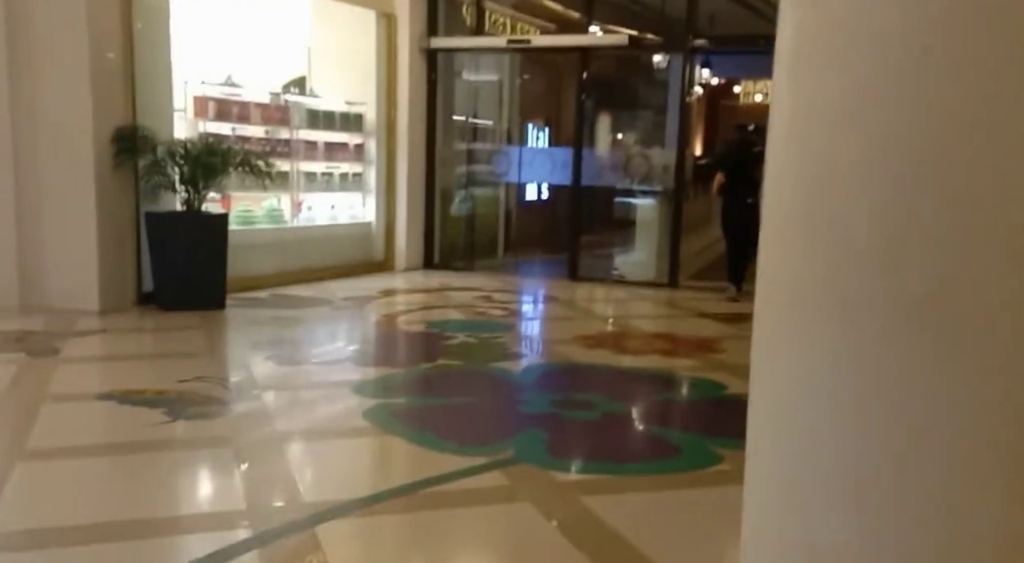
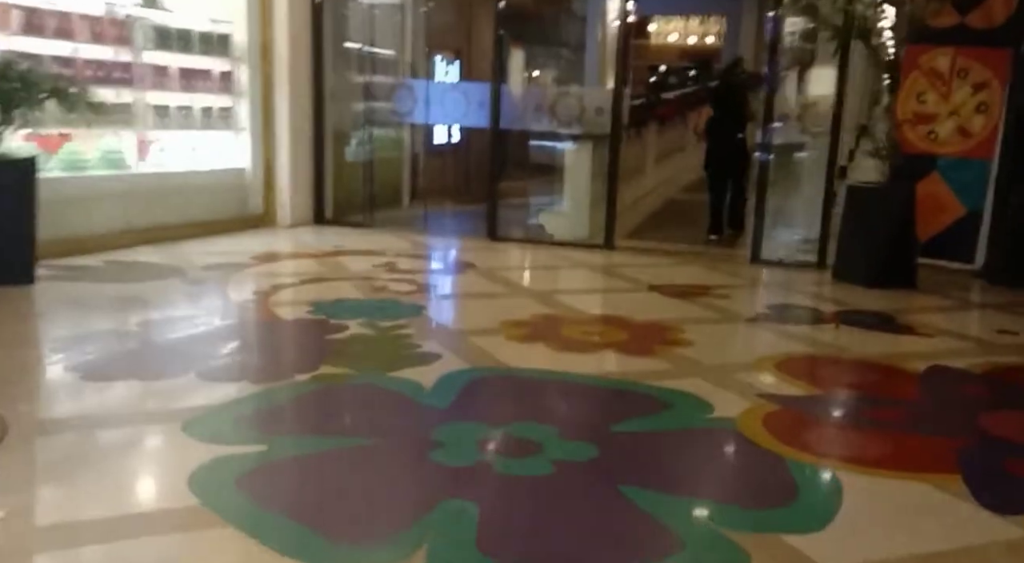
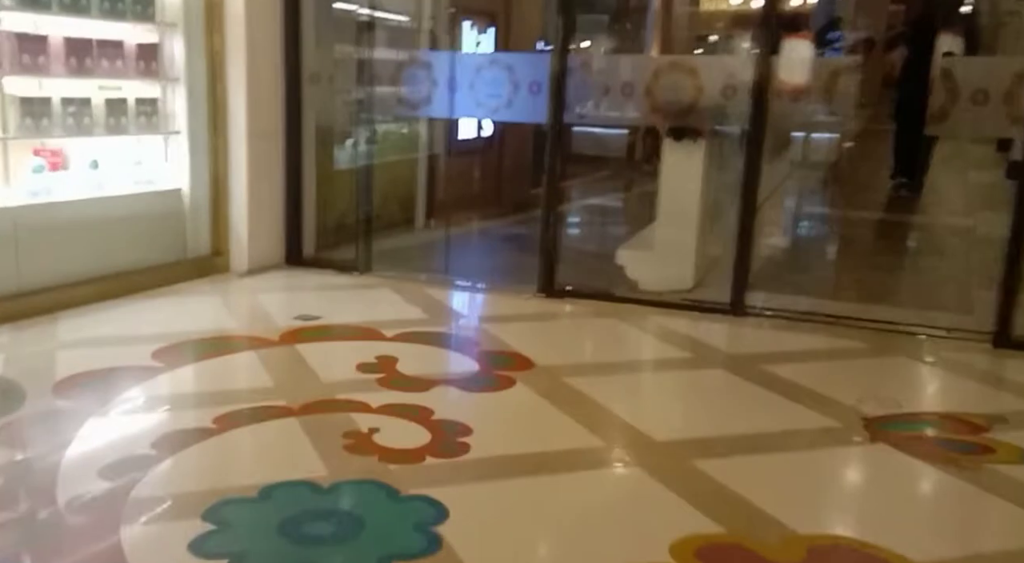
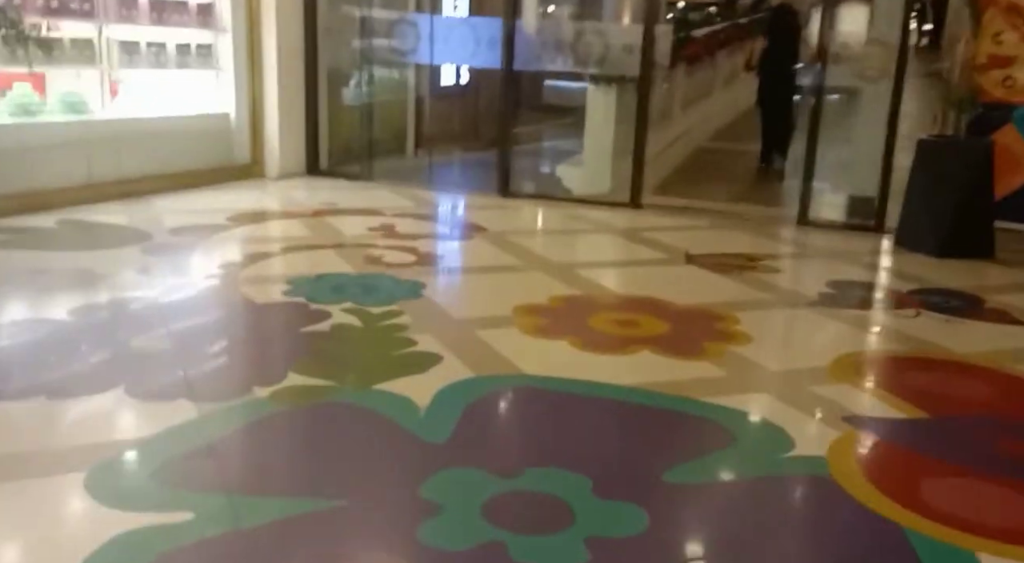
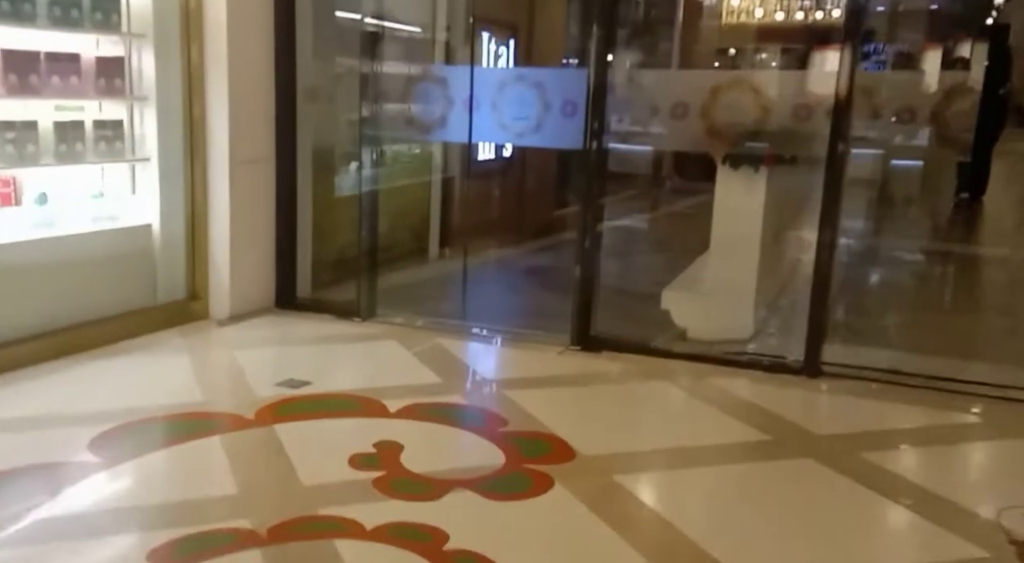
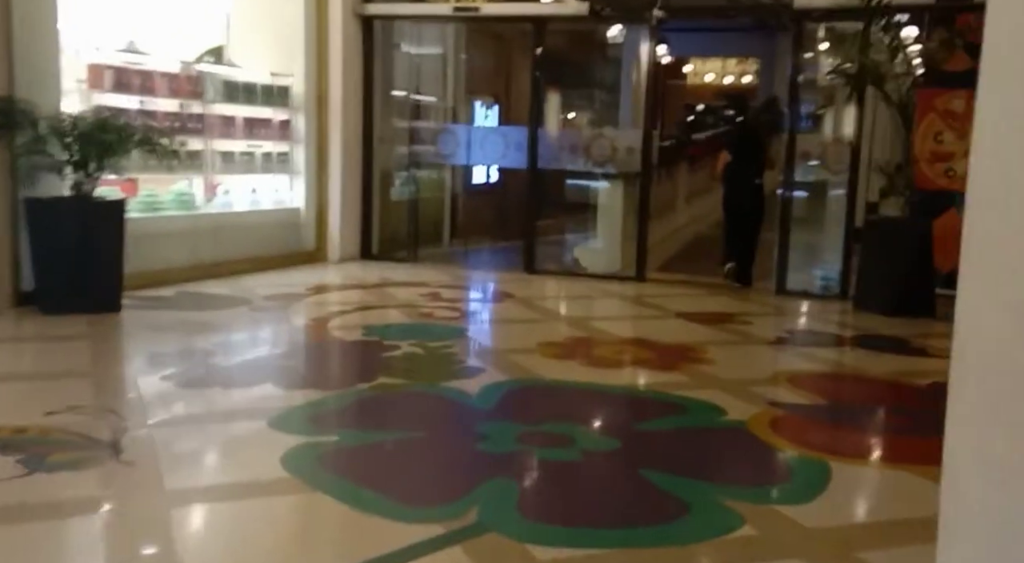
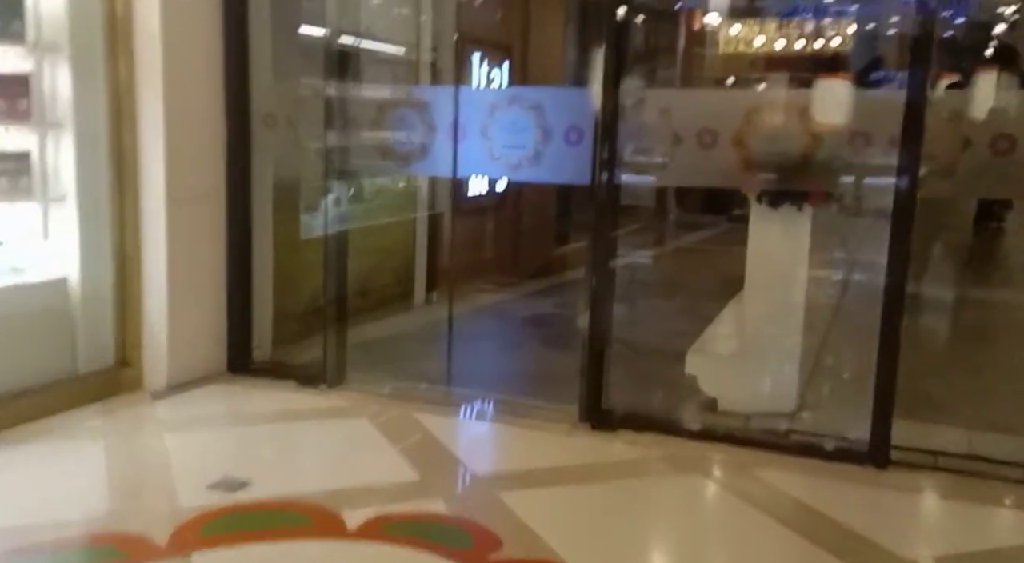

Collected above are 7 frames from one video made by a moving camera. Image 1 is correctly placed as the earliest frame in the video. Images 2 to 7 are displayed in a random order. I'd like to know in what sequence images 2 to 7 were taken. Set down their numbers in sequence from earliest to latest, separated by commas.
6, 2, 4, 3, 5, 7
